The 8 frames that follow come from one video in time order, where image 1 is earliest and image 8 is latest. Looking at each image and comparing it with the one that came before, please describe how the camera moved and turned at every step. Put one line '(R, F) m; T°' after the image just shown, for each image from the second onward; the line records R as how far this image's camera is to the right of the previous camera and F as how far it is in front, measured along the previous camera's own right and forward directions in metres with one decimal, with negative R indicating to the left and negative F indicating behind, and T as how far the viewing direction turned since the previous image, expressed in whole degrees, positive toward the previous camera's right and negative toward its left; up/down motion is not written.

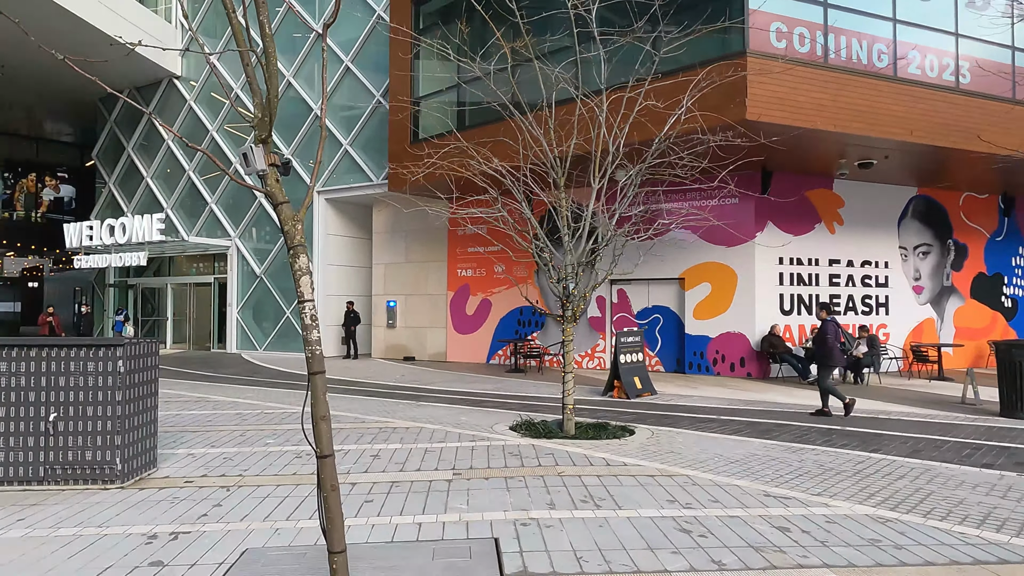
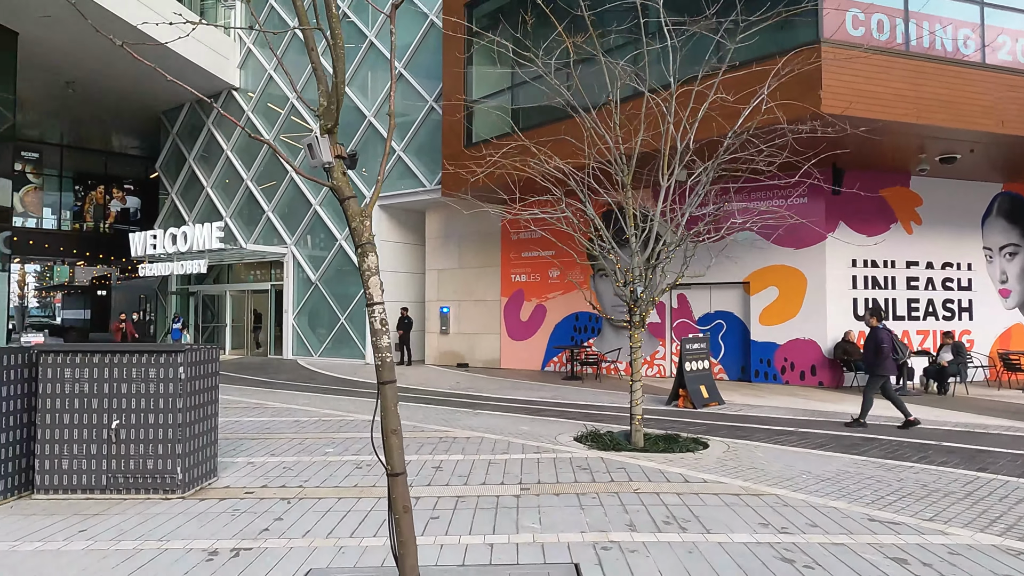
(-0.2, +0.4) m; -4°
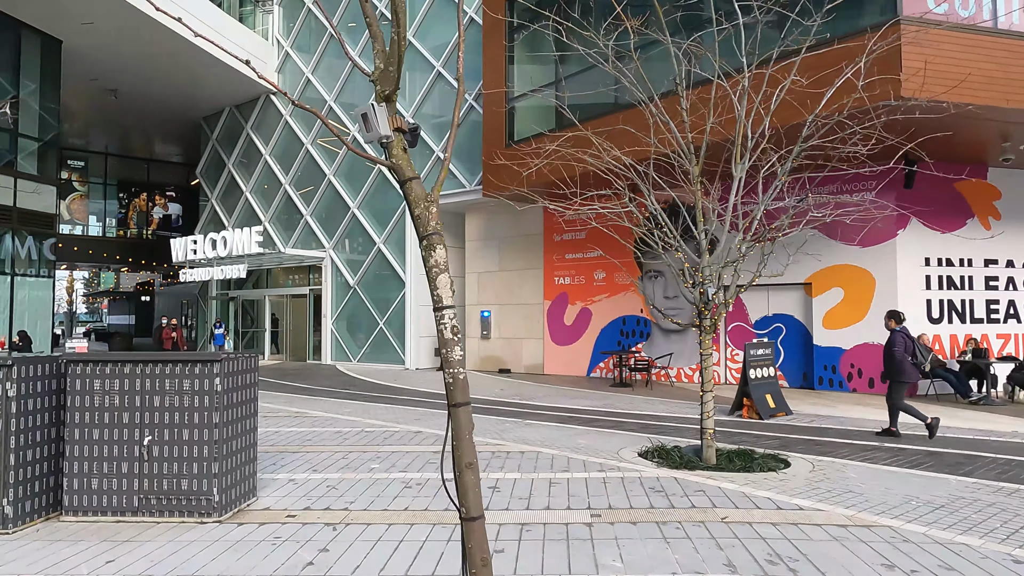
(-0.3, +0.6) m; -3°
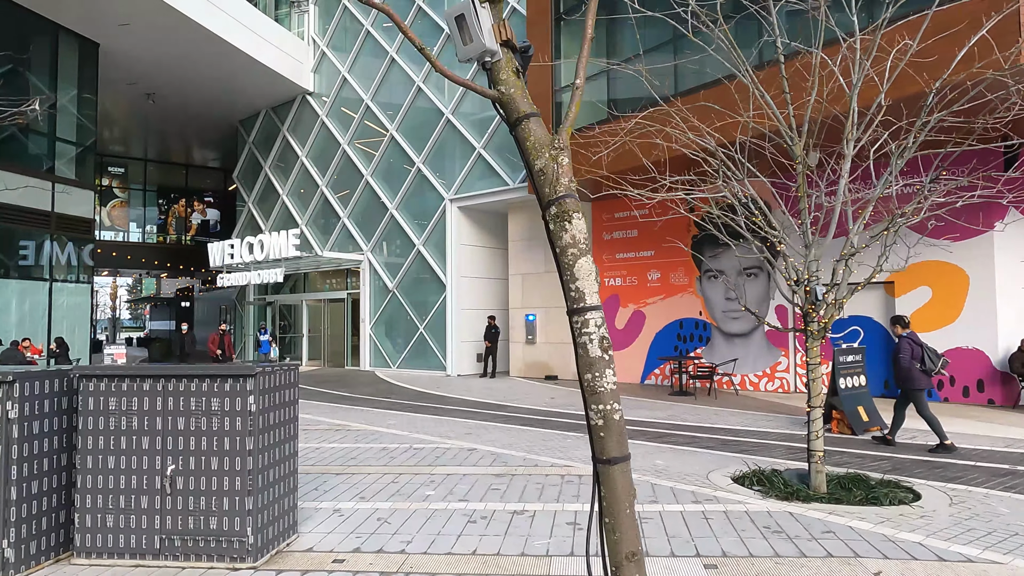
(-0.4, +1.0) m; -3°
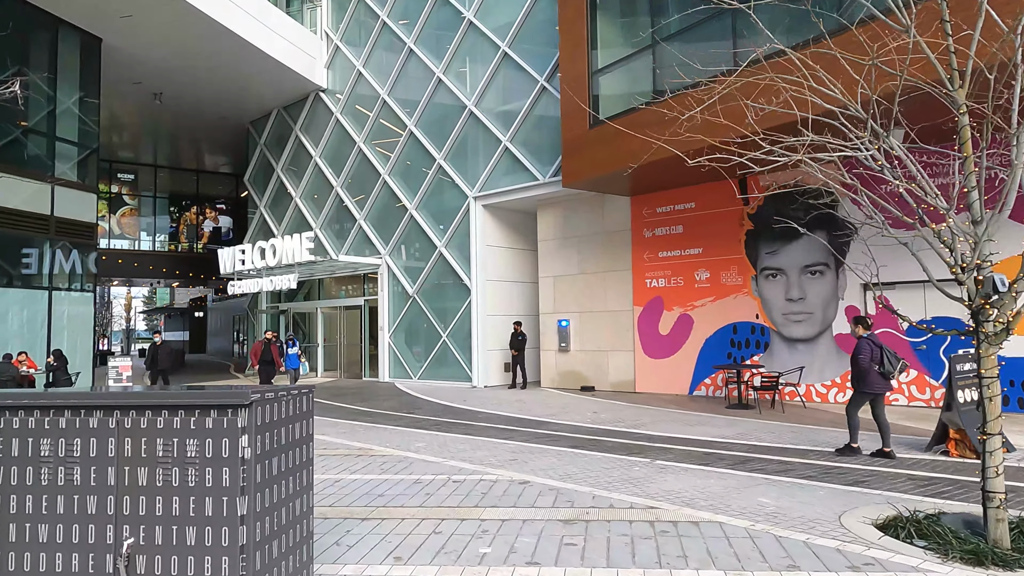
(-0.5, +1.5) m; -1°
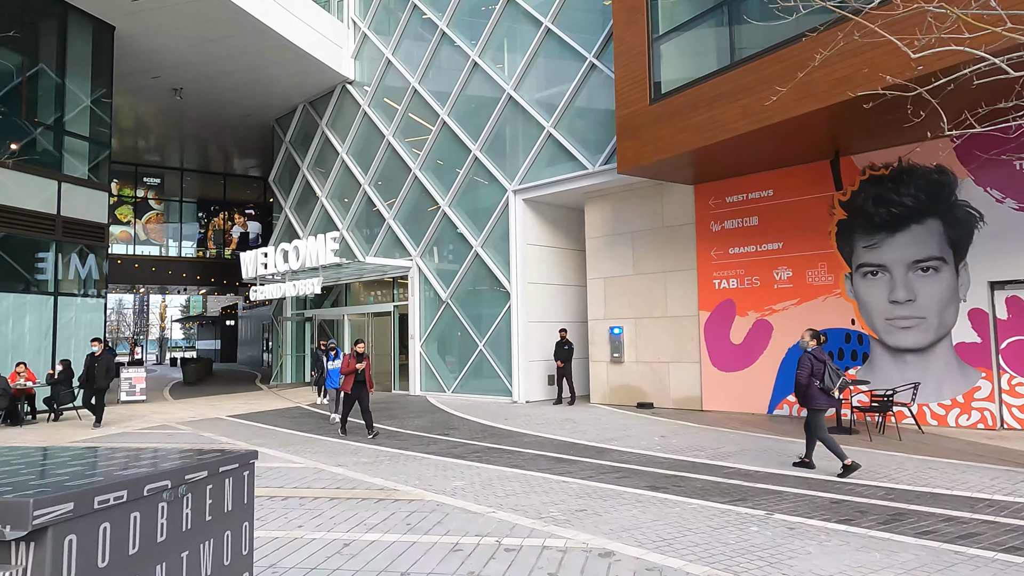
(-0.3, +2.0) m; -3°
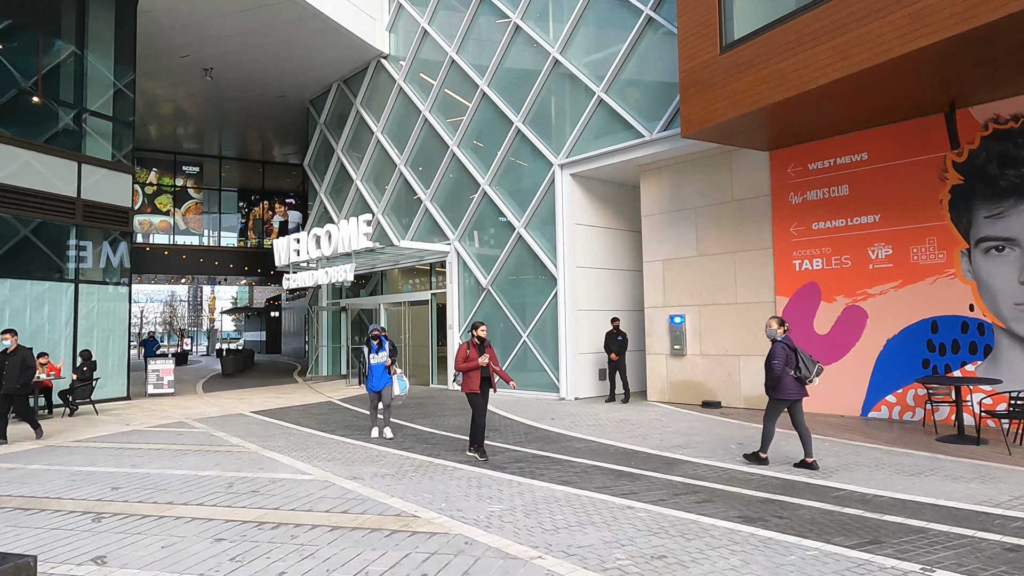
(0.0, +1.6) m; -4°
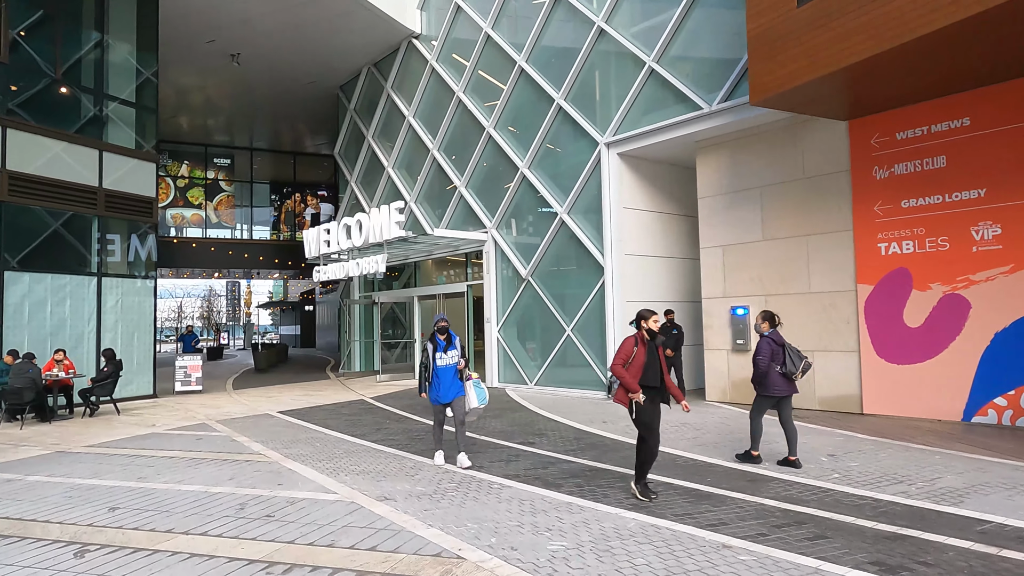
(-0.2, +1.1) m; -3°
